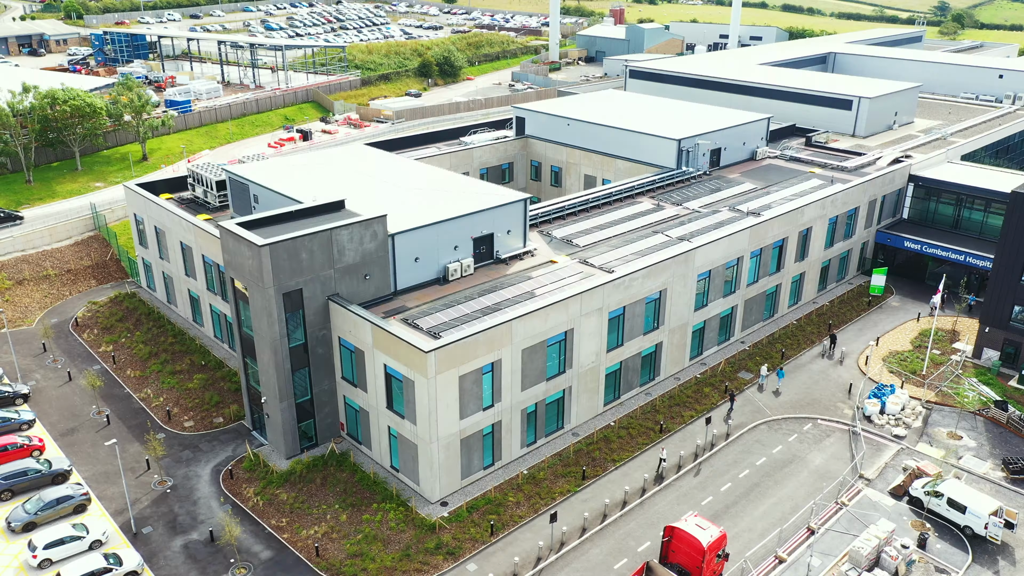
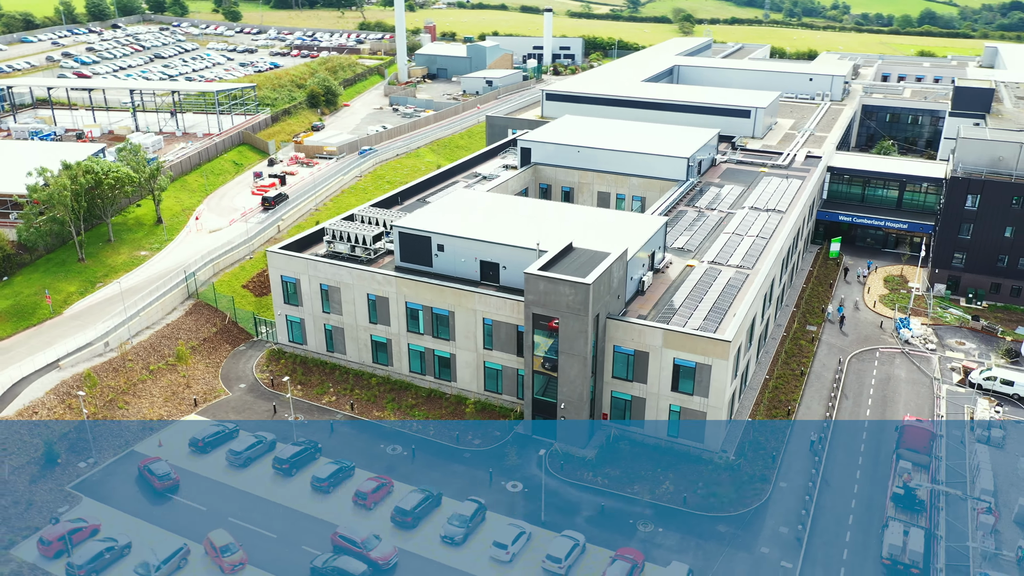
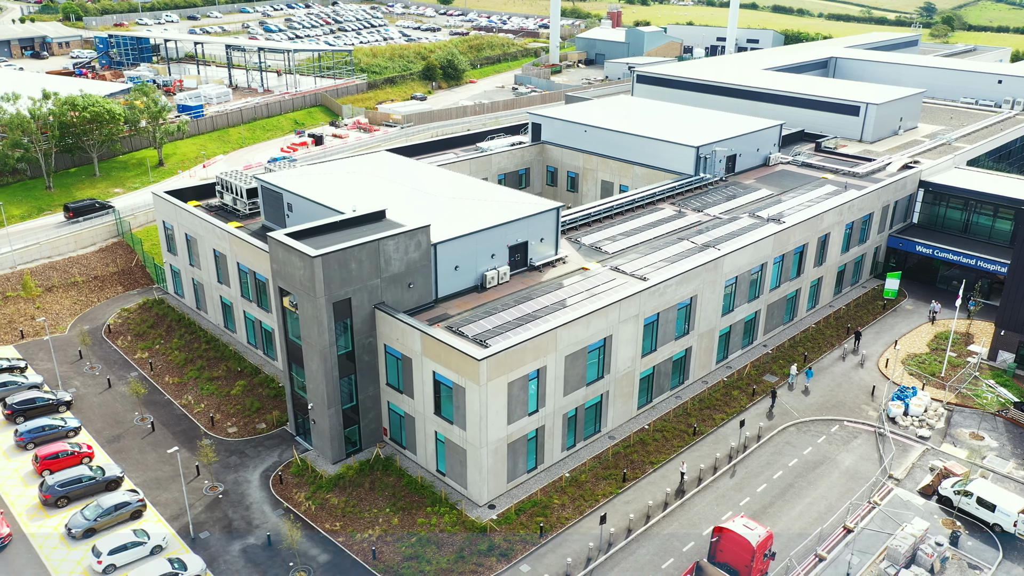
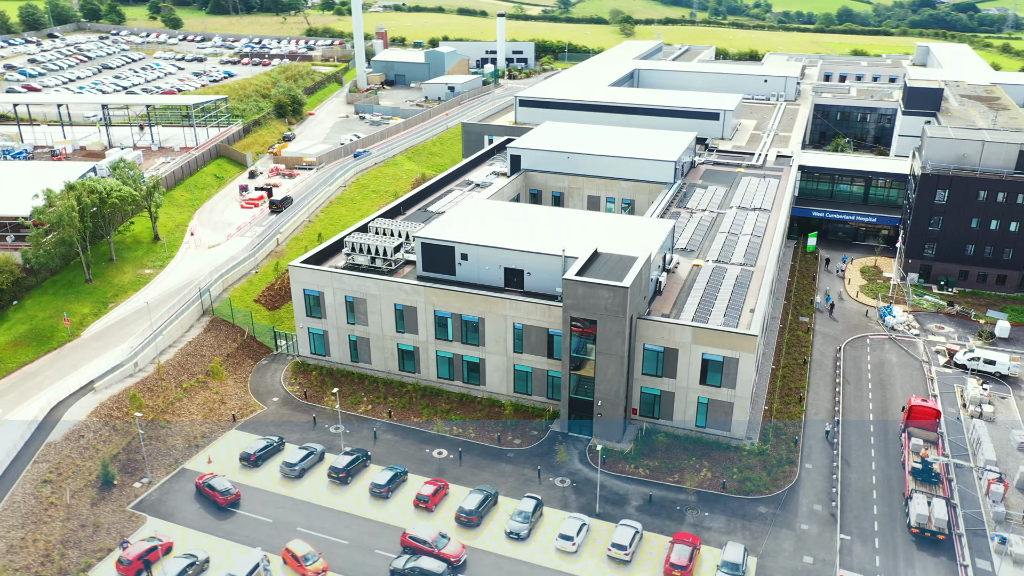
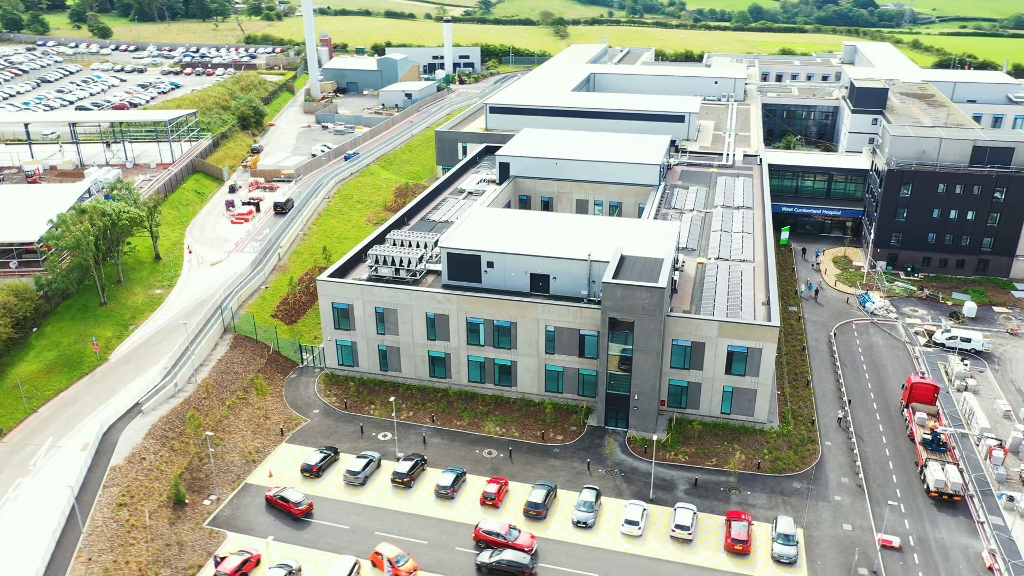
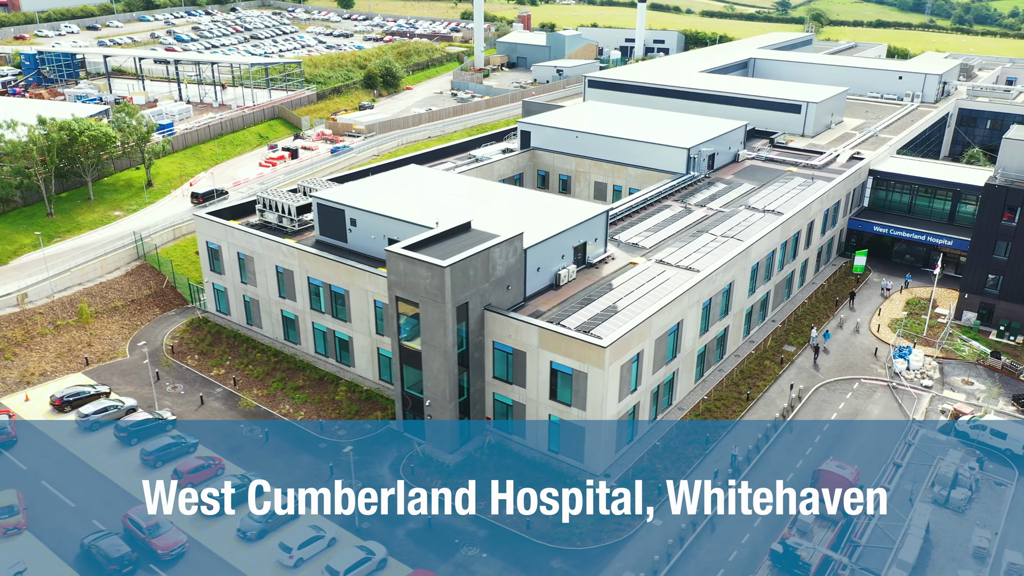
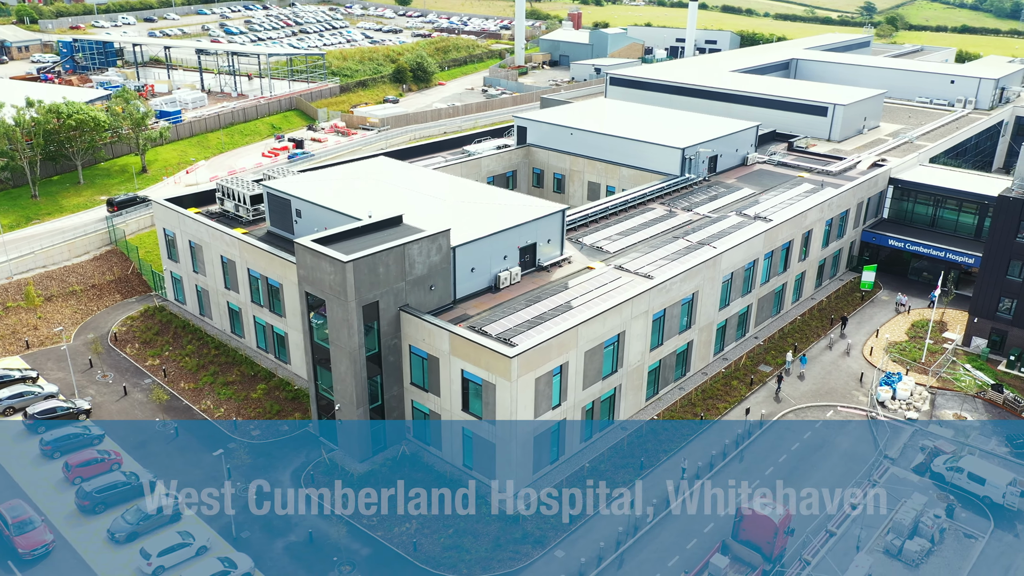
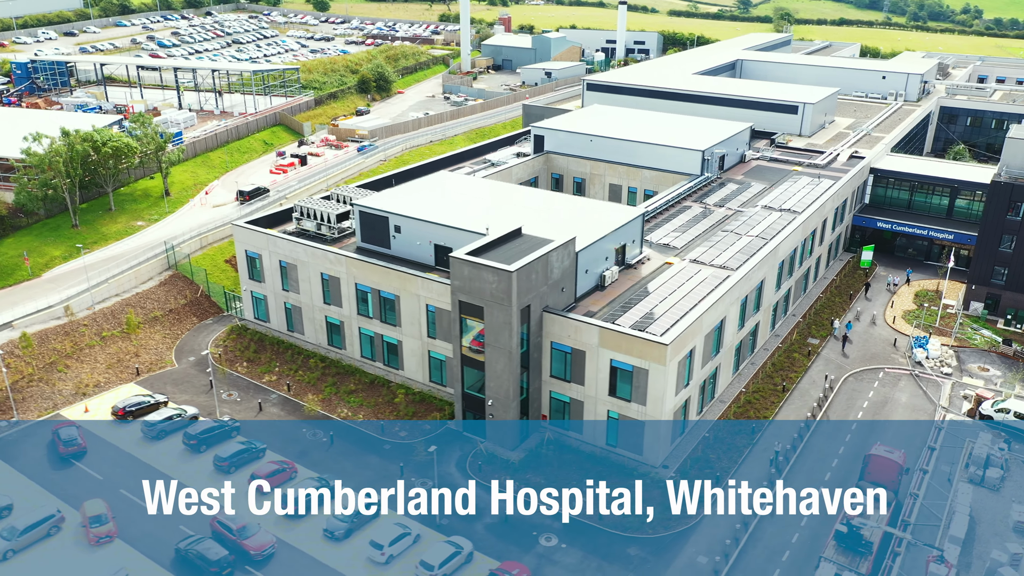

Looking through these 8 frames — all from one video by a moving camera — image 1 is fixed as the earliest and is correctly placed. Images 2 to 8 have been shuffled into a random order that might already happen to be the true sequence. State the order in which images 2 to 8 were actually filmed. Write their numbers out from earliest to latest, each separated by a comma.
3, 7, 6, 8, 2, 4, 5
